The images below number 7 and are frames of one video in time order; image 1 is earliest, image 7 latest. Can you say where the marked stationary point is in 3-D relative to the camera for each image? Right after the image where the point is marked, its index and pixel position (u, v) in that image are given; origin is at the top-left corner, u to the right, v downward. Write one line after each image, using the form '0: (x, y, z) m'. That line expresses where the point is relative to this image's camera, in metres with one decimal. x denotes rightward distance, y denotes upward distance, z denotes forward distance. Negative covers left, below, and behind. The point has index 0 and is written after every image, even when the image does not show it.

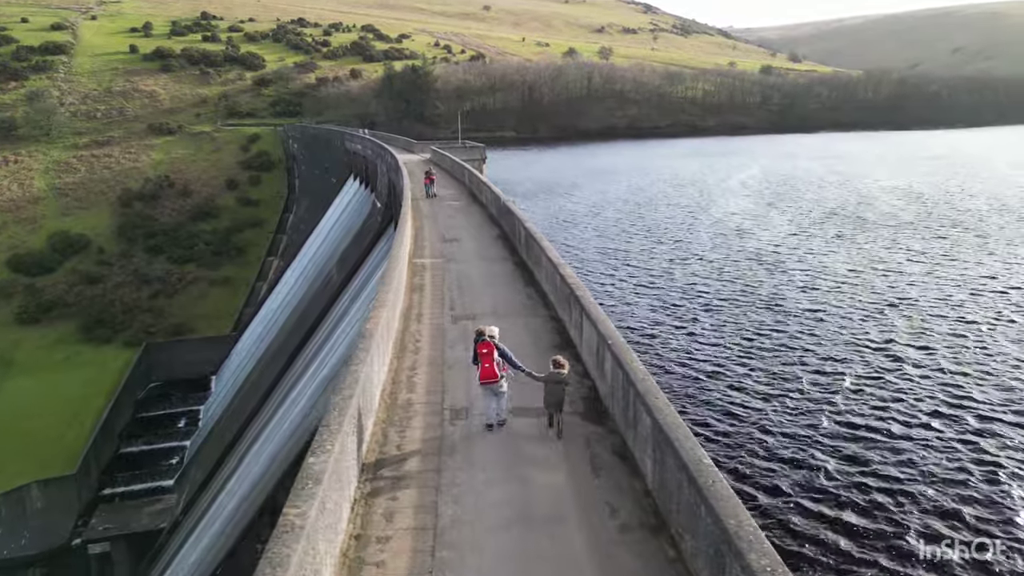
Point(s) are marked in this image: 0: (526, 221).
0: (+0.4, +1.4, +16.0) m
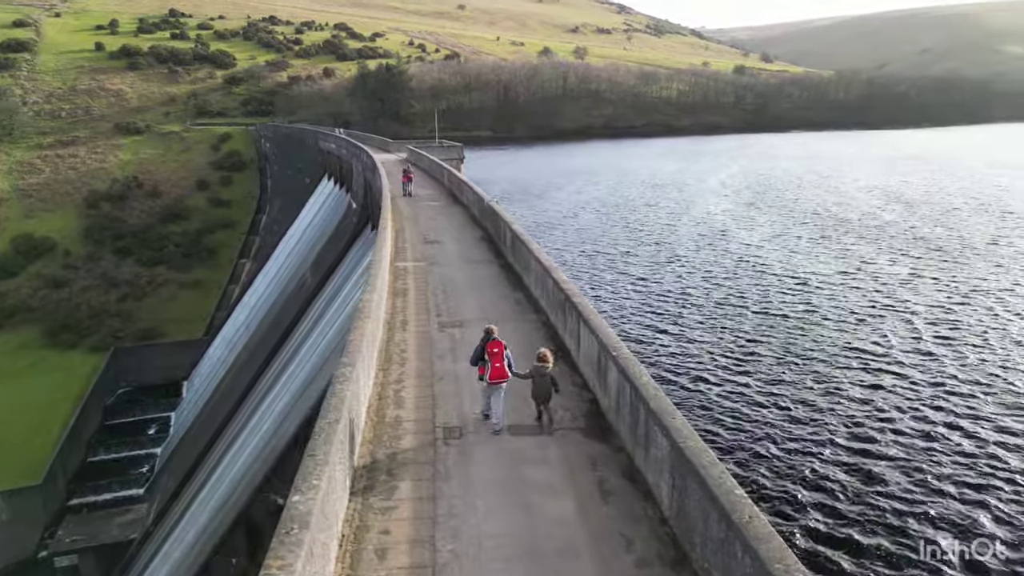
0: (0.0, +1.3, +15.6) m
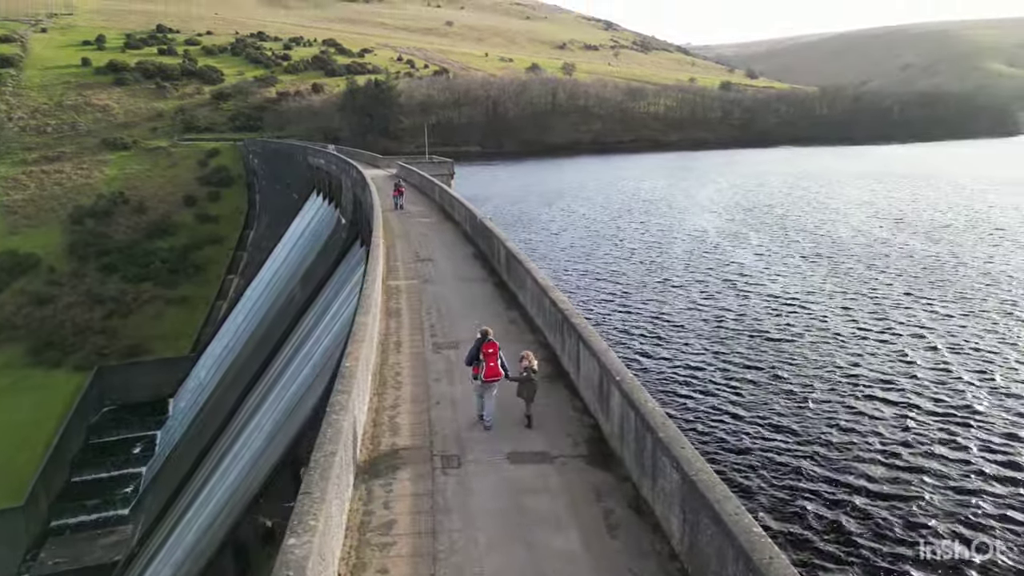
0: (-0.2, +1.0, +15.5) m
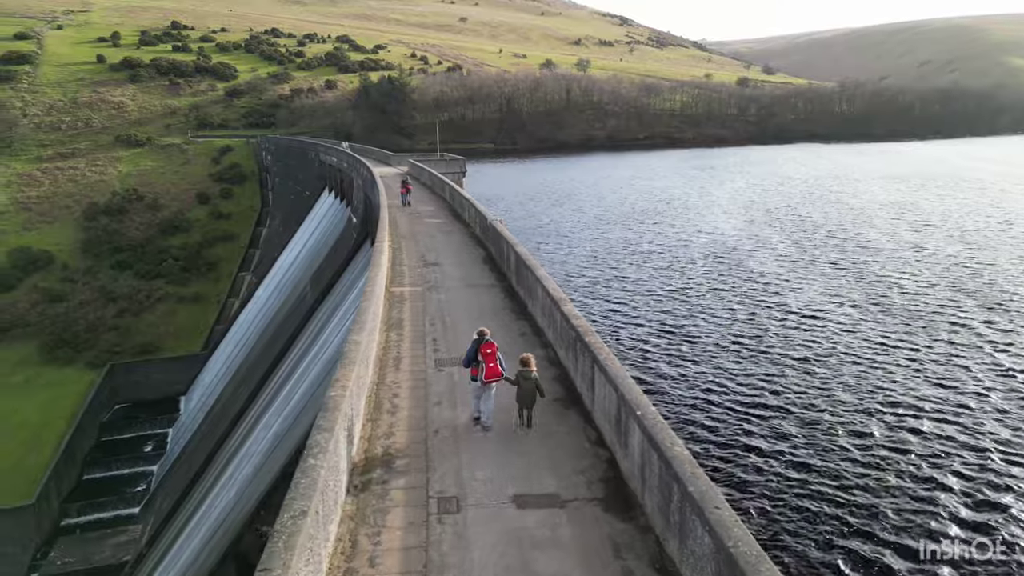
0: (+0.1, +0.9, +14.9) m
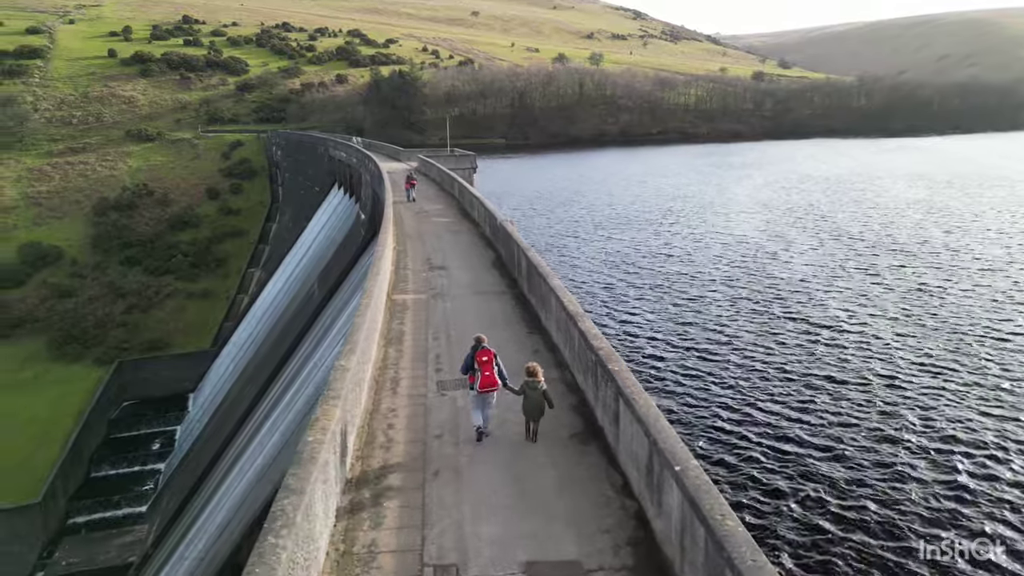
0: (+0.3, +0.8, +14.1) m
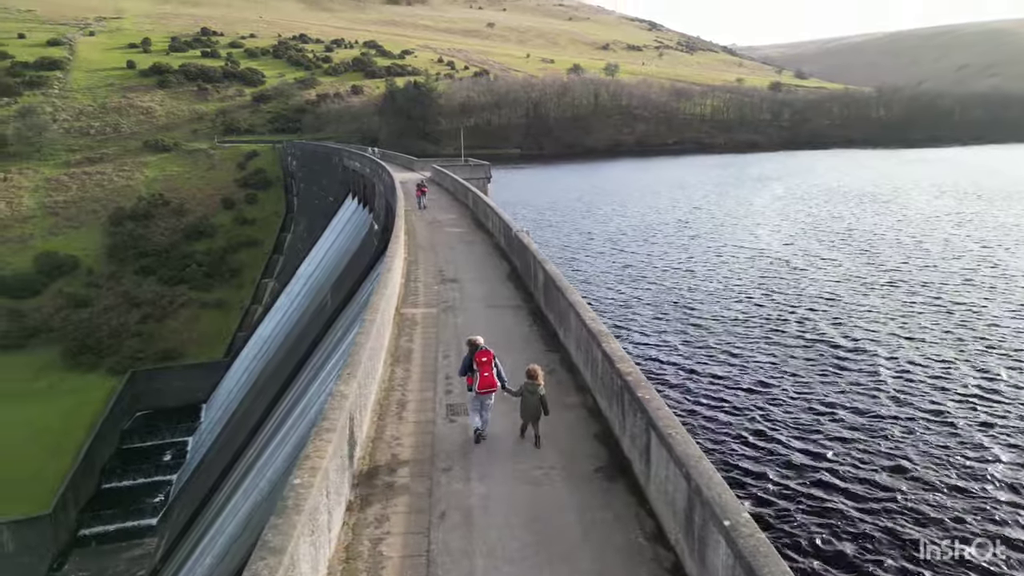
0: (+0.6, +0.6, +13.6) m
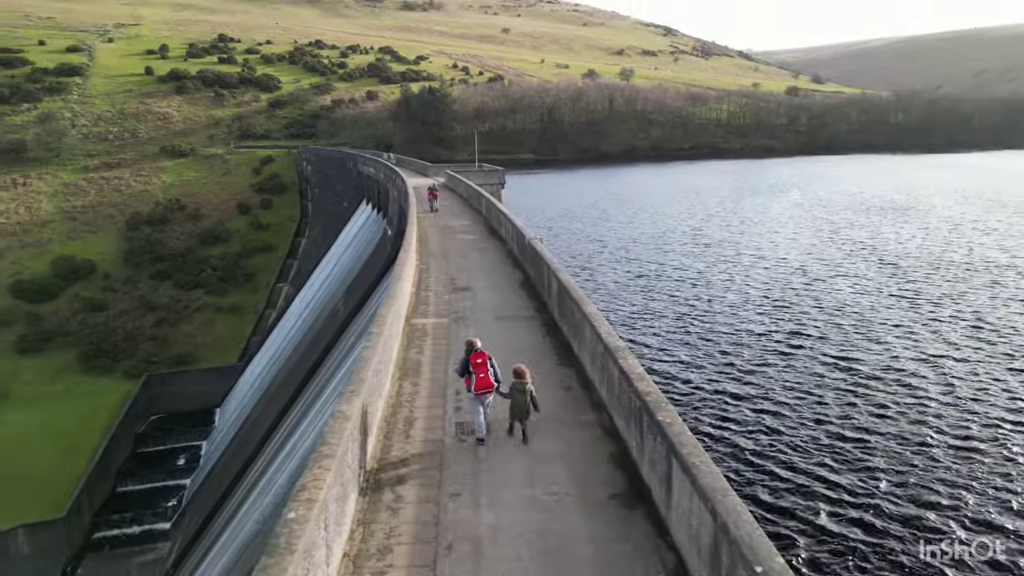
0: (+0.8, +0.4, +13.4) m
